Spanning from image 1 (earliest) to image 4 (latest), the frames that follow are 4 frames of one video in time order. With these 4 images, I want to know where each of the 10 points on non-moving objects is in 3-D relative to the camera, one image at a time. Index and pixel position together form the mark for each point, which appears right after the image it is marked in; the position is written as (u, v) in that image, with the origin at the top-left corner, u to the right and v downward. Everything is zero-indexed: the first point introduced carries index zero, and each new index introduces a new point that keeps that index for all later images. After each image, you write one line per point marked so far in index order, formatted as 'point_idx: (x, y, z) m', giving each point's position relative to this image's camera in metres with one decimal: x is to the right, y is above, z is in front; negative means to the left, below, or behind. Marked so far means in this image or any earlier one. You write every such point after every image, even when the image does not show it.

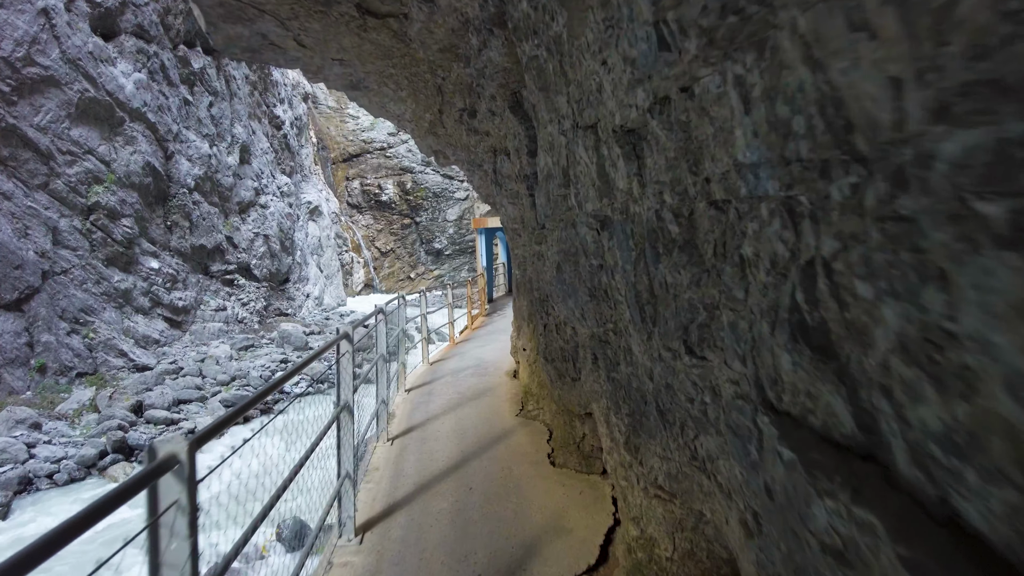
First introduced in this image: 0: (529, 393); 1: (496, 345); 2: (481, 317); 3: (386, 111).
0: (+0.1, -0.8, +5.0) m
1: (-0.2, -0.8, +8.5) m
2: (-0.6, -0.5, +13.1) m
3: (-1.1, +1.5, +5.3) m
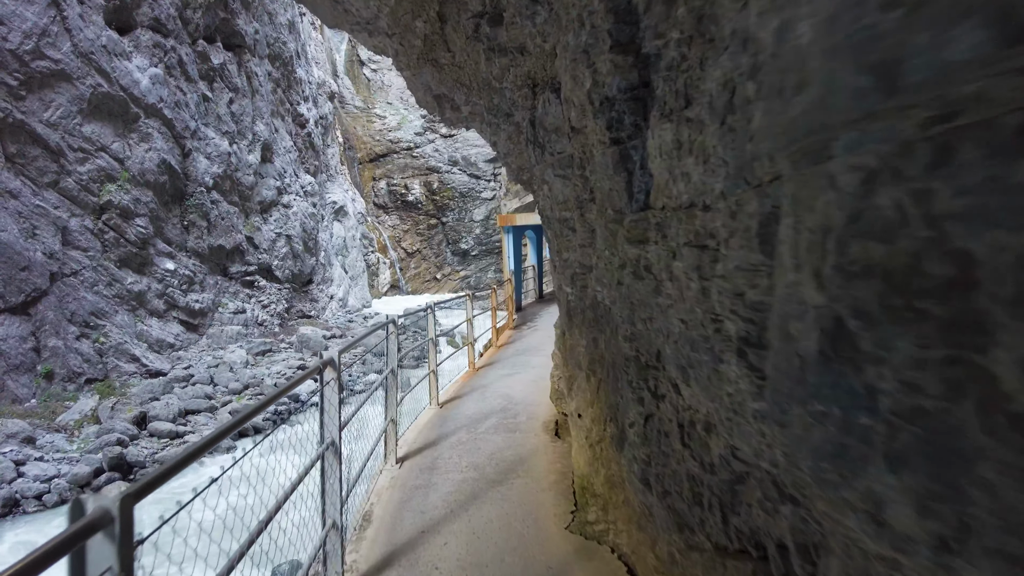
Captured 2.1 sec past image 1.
0: (+0.4, -1.0, +3.1) m
1: (+0.2, -0.9, +6.5) m
2: (0.0, -0.6, +11.2) m
3: (-0.8, +1.4, +3.3) m
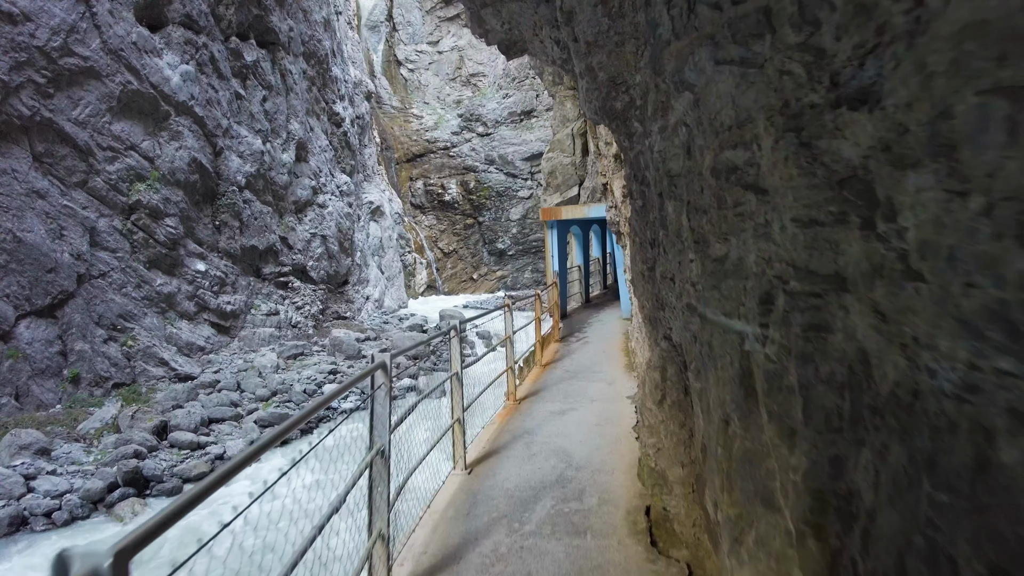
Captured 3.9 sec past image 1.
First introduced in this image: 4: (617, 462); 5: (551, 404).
0: (+0.6, -1.0, +1.4) m
1: (+0.6, -1.0, +4.8) m
2: (+0.7, -0.7, +9.5) m
3: (-0.6, +1.3, +1.7) m
4: (+0.6, -1.0, +3.8) m
5: (+0.3, -1.0, +5.4) m
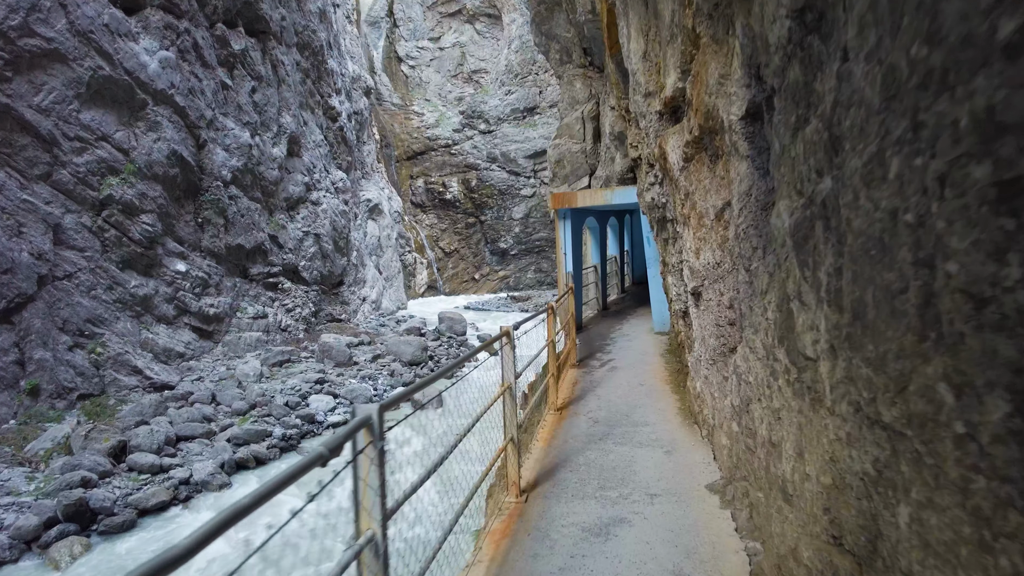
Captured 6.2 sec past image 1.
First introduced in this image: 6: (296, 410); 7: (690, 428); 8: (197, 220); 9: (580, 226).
0: (+0.6, -1.1, -0.8) m
1: (+0.6, -1.1, +2.6) m
2: (+0.7, -0.8, +7.3) m
3: (-0.6, +1.2, -0.5) m
4: (+0.6, -1.1, +1.6) m
5: (+0.3, -1.1, +3.2) m
6: (-4.4, -2.5, +12.6) m
7: (+1.2, -0.9, +4.4) m
8: (-9.6, +2.0, +18.6) m
9: (+1.1, +0.9, +10.0) m
